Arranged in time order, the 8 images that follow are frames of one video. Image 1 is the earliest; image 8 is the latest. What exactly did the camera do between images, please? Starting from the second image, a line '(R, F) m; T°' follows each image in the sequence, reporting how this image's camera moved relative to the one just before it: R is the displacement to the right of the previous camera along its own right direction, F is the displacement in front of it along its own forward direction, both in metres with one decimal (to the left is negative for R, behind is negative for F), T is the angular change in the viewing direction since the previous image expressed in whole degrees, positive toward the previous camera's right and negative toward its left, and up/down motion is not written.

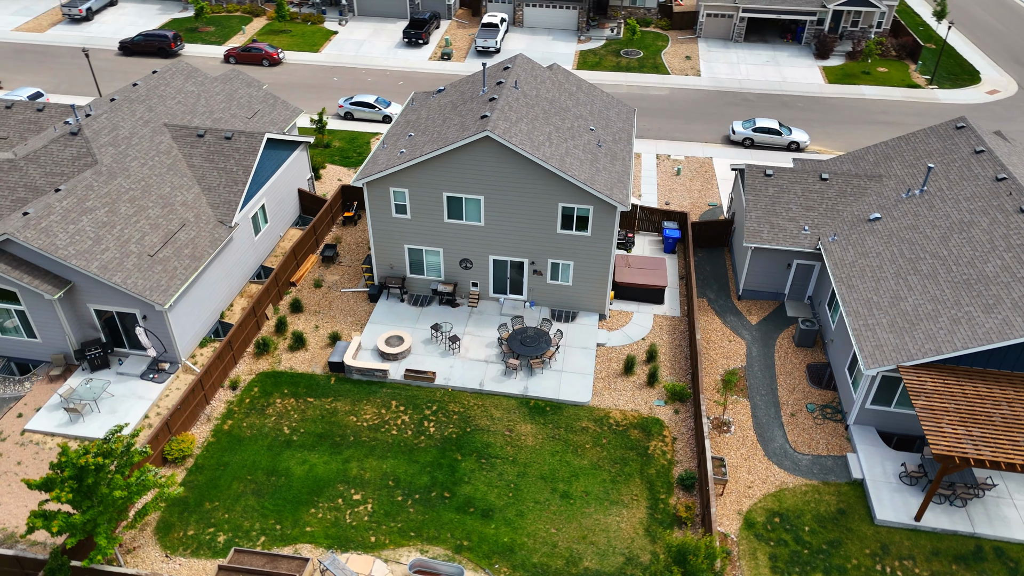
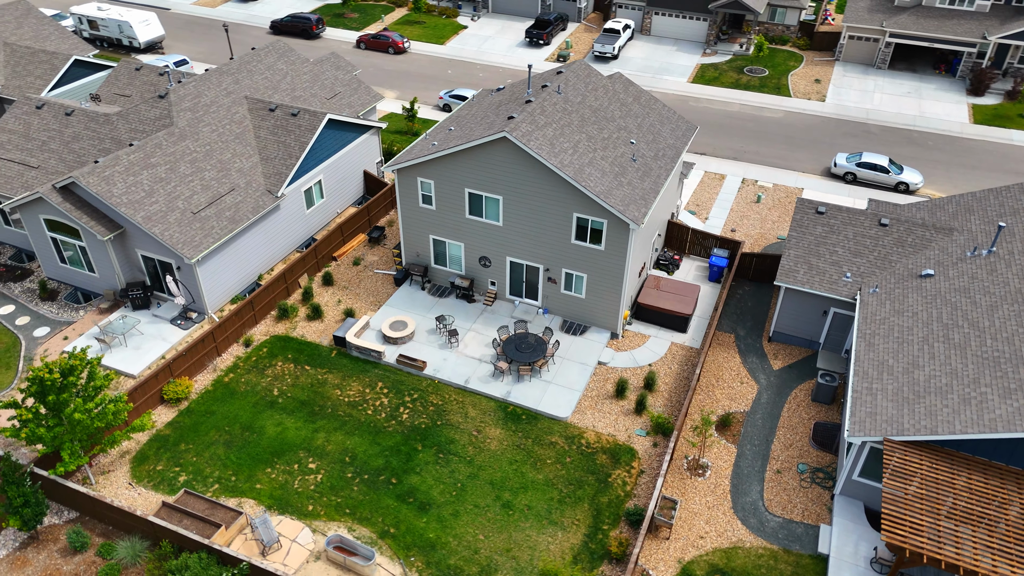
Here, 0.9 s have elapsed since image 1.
(+4.7, +0.6) m; -12°
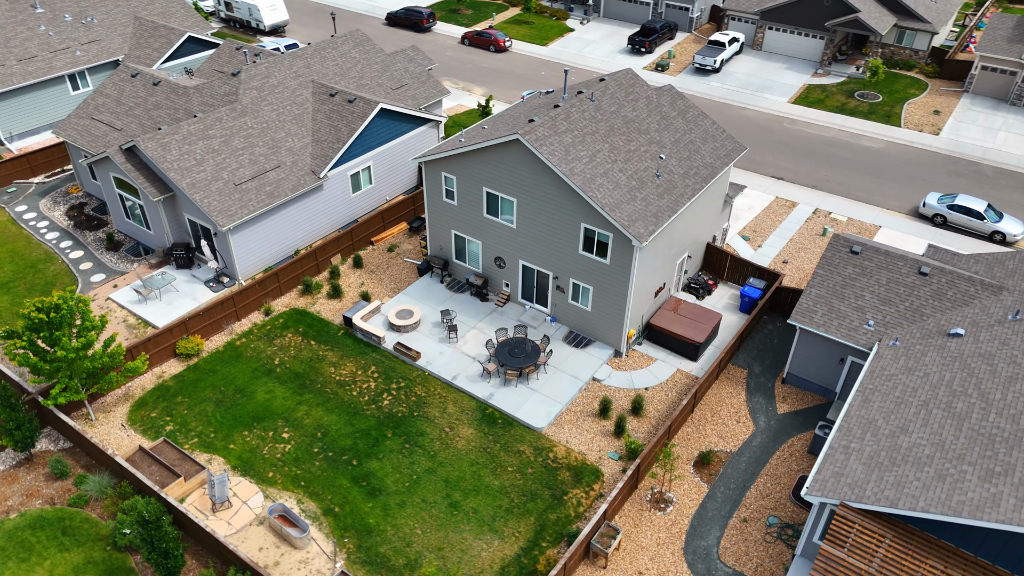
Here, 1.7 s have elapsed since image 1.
(+4.0, +0.5) m; -10°
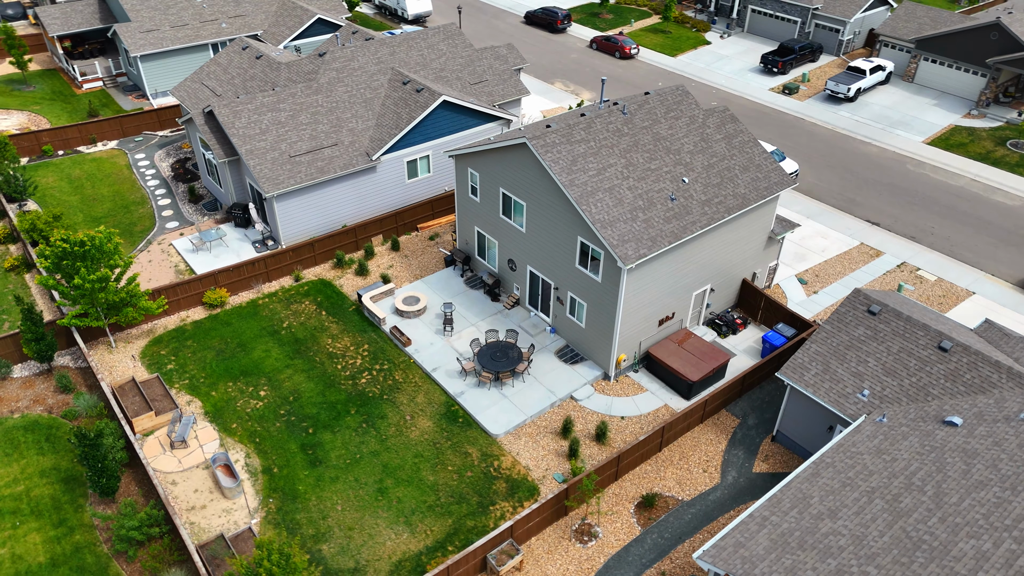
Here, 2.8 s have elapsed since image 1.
(+5.3, +0.8) m; -13°
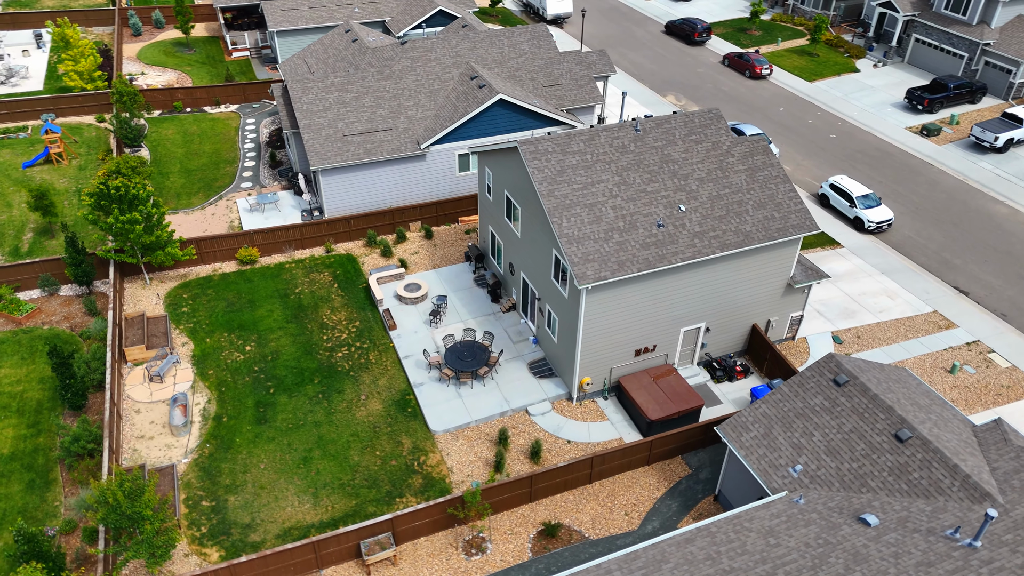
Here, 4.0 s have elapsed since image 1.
(+5.9, +0.9) m; -13°
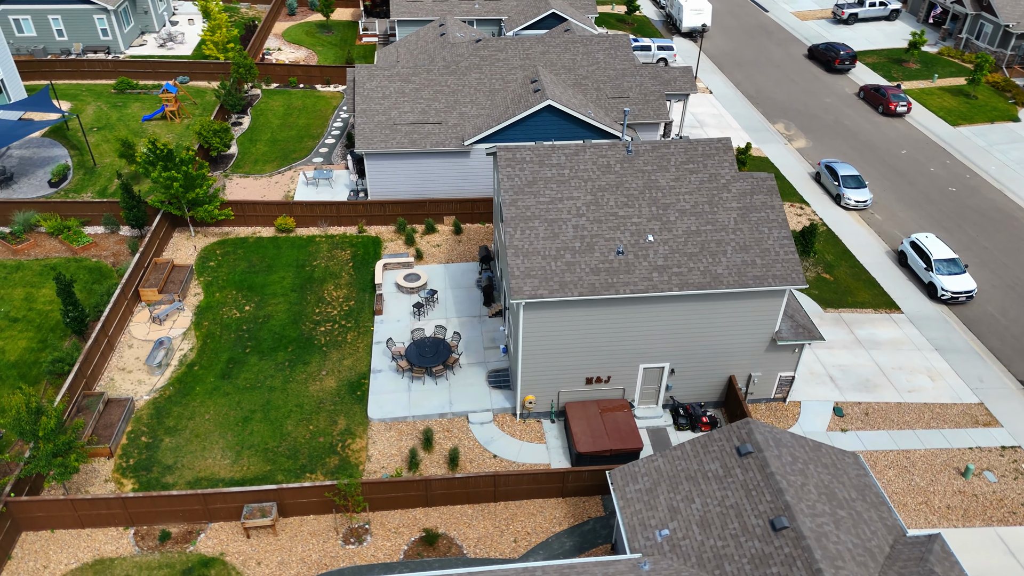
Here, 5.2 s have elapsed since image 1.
(+6.0, +1.0) m; -13°
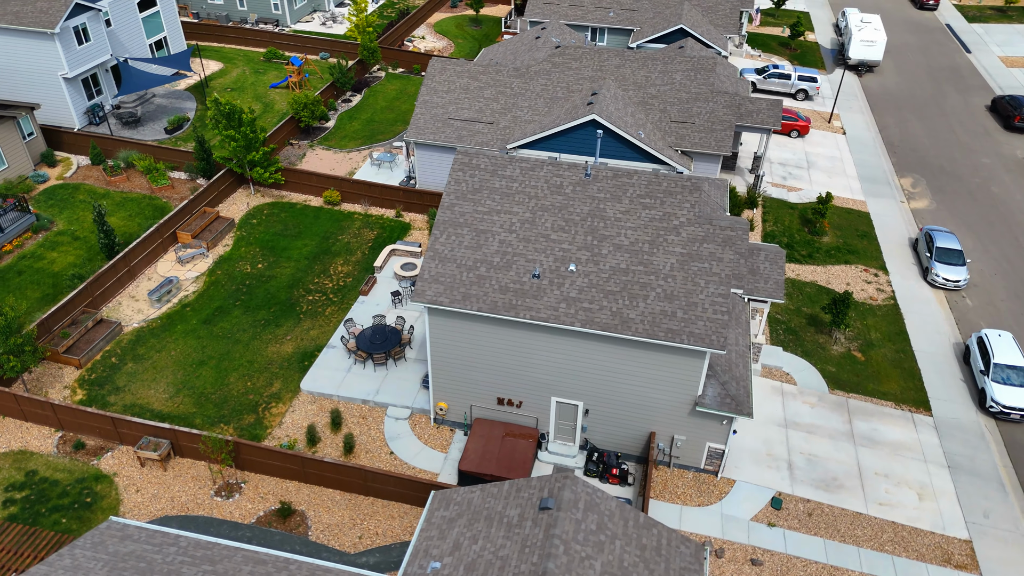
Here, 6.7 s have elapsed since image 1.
(+7.4, +1.4) m; -15°
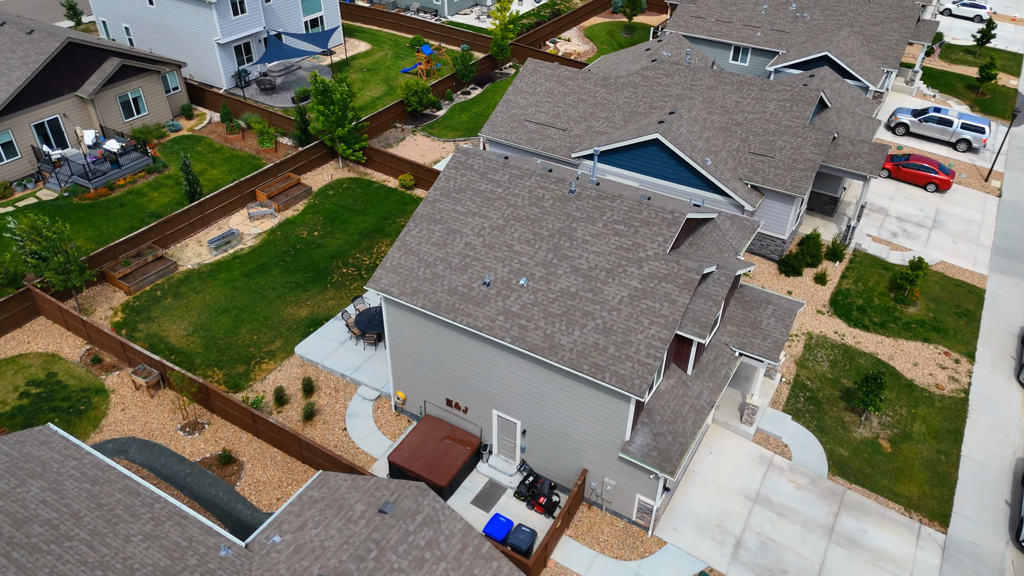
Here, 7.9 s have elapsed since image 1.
(+5.9, +1.1) m; -14°
